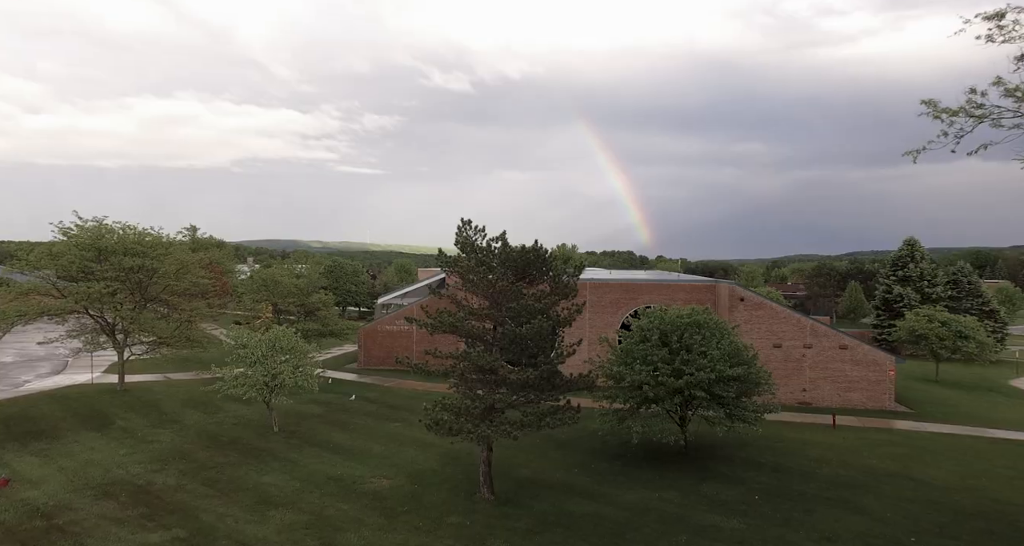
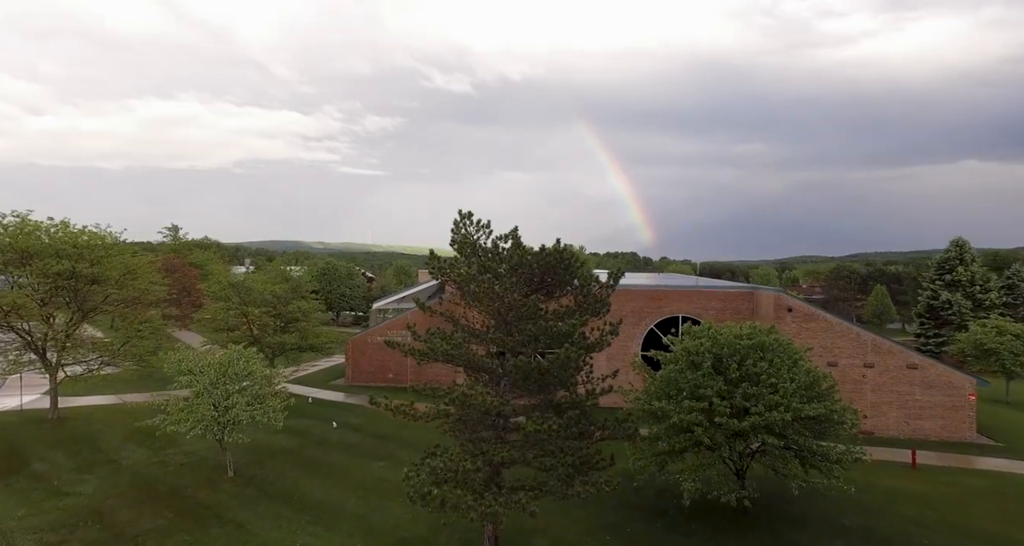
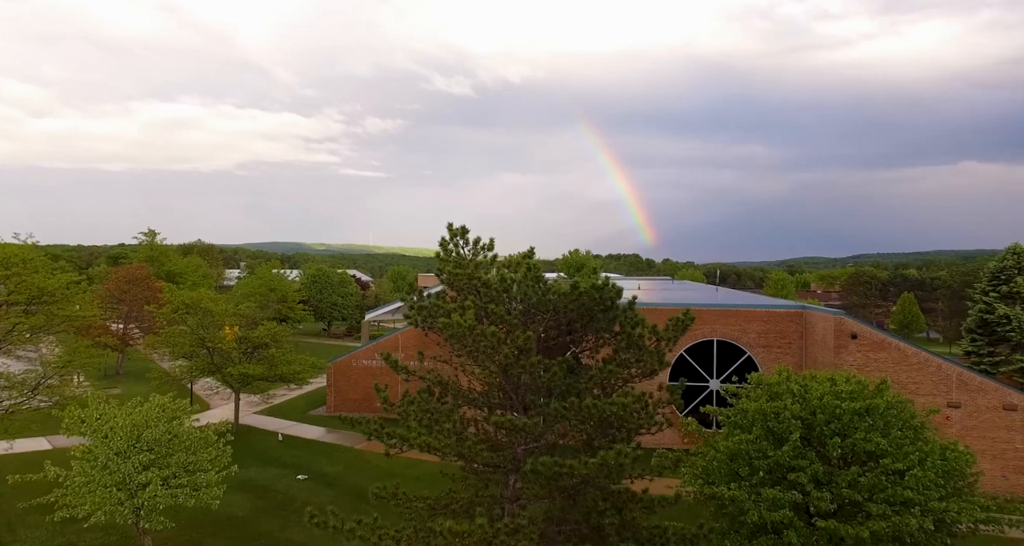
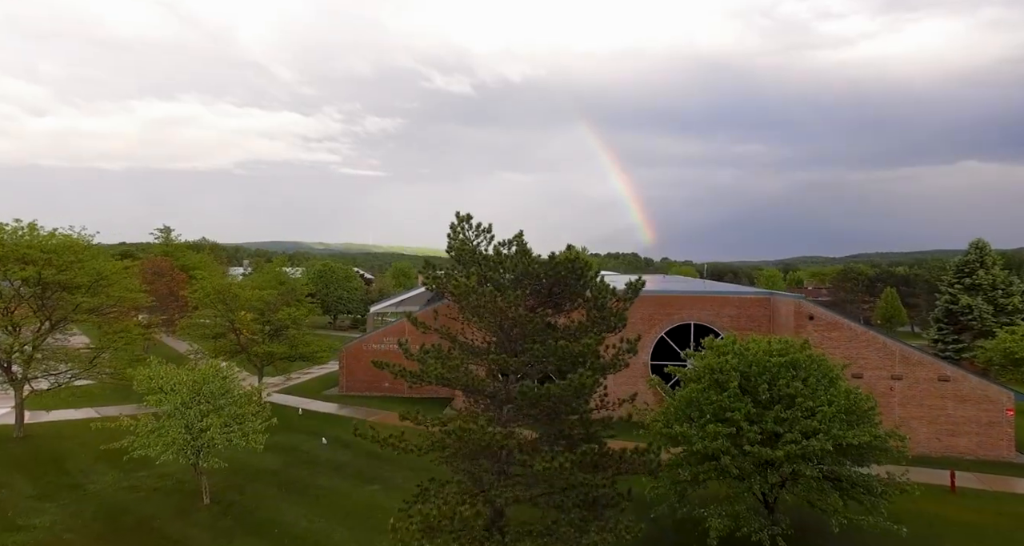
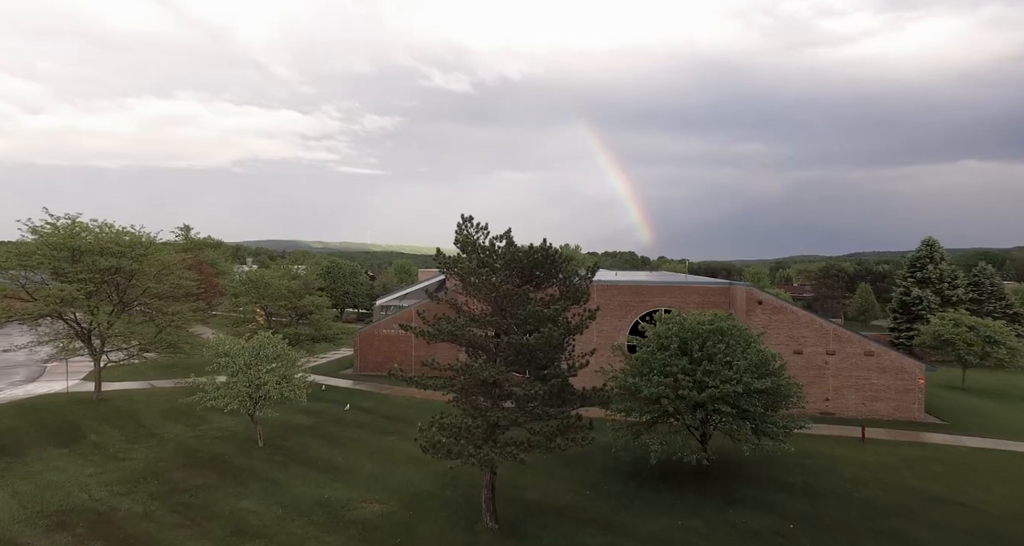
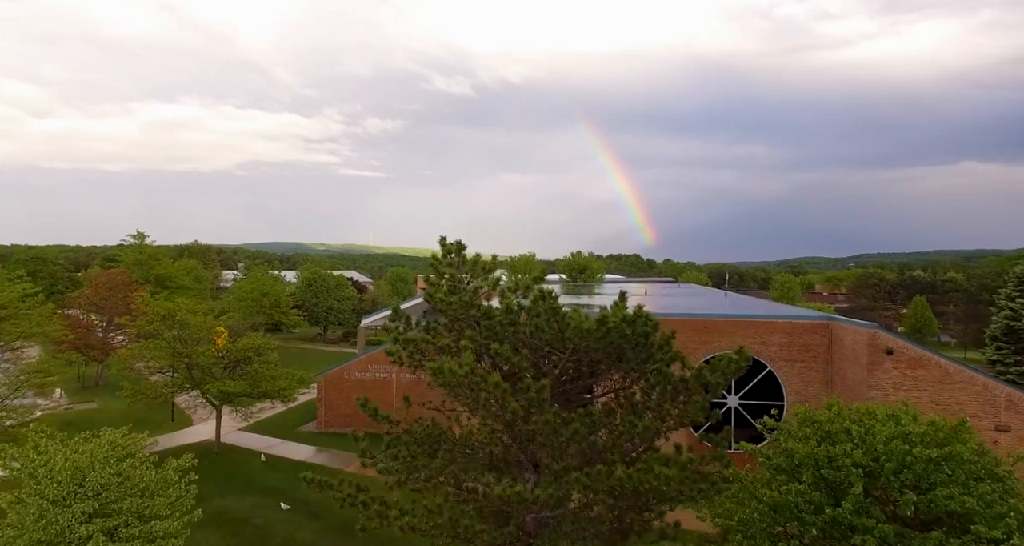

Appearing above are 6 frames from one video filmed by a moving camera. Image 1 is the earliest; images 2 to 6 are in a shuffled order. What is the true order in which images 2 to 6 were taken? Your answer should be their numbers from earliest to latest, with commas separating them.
5, 2, 4, 3, 6
